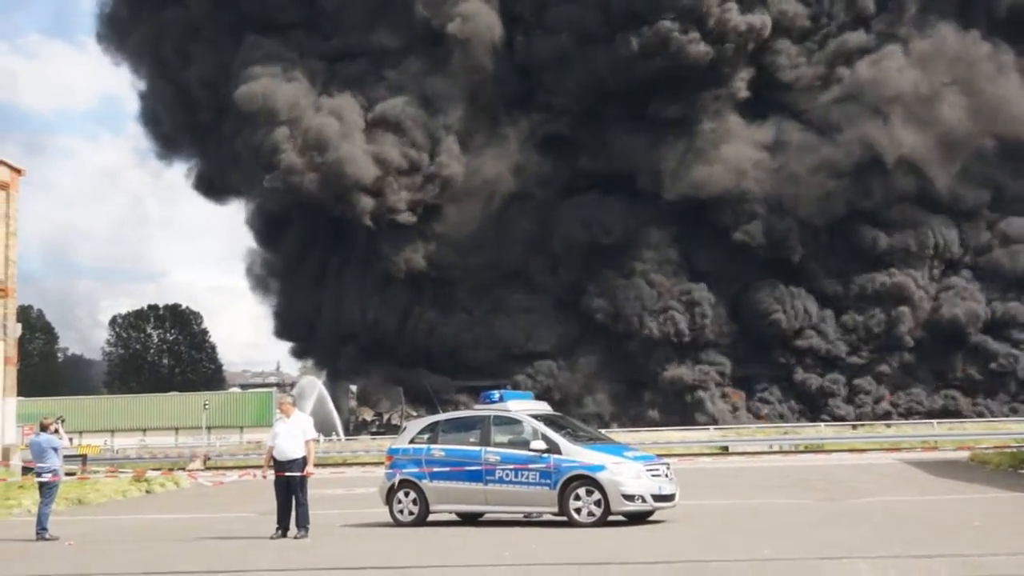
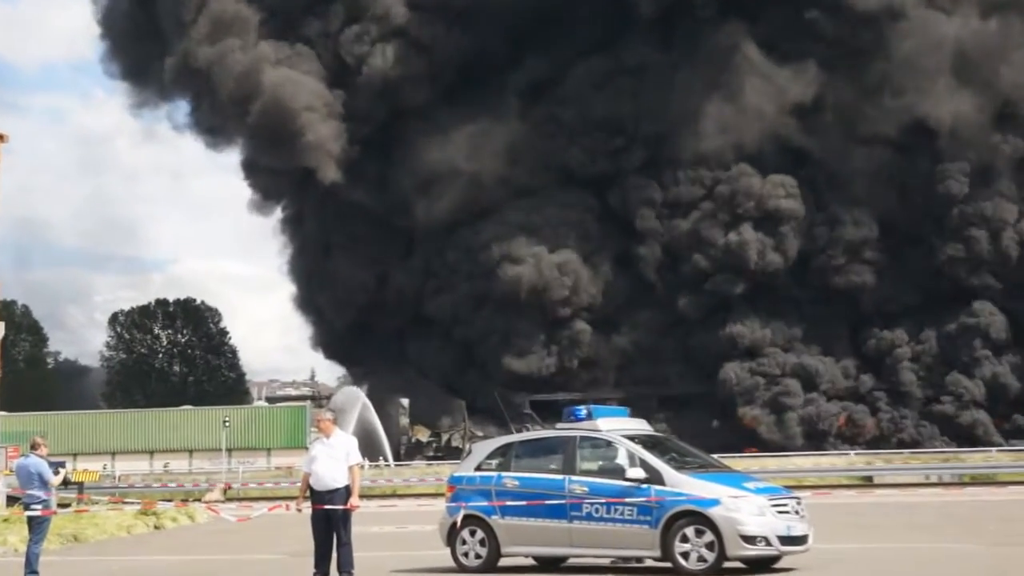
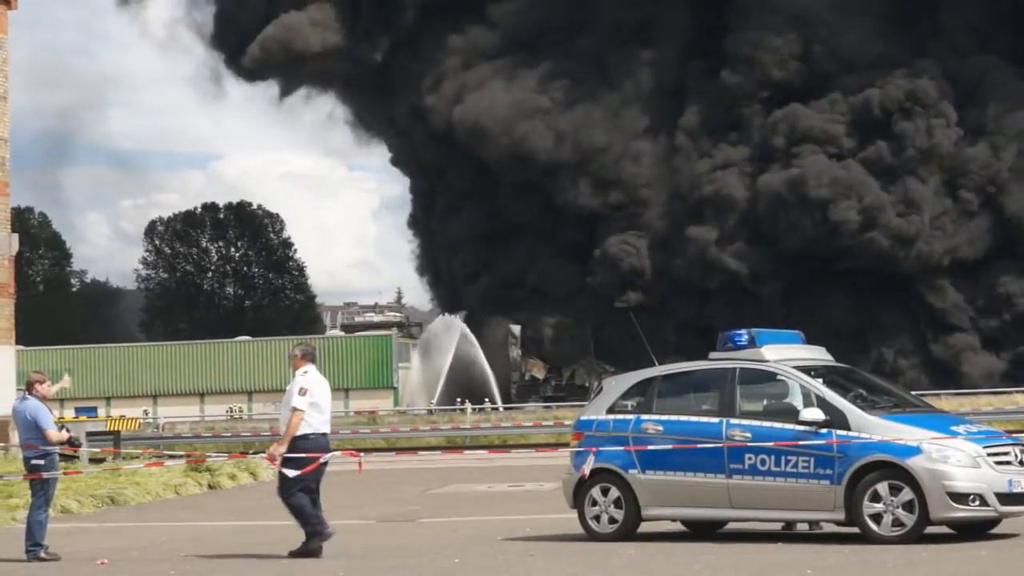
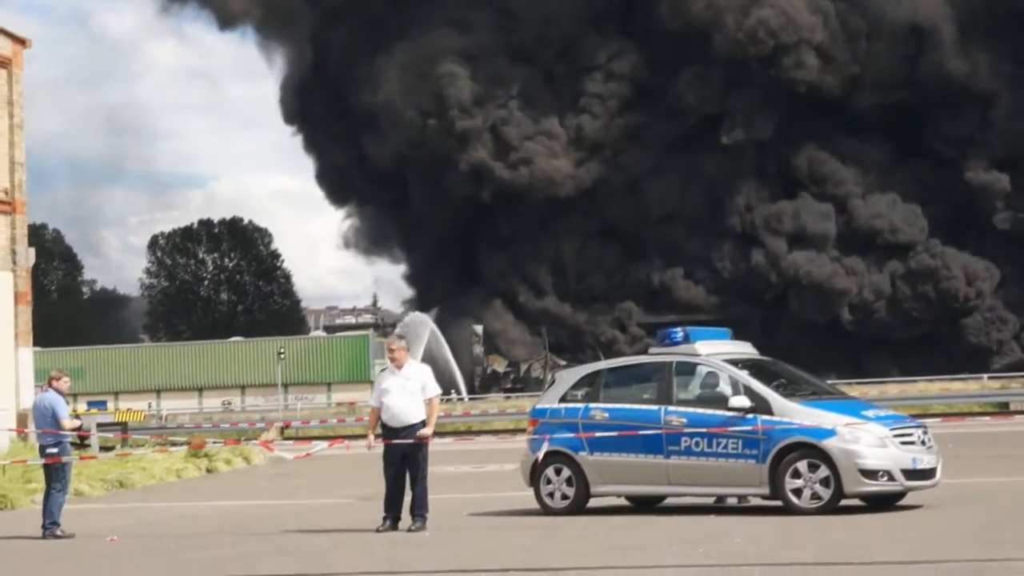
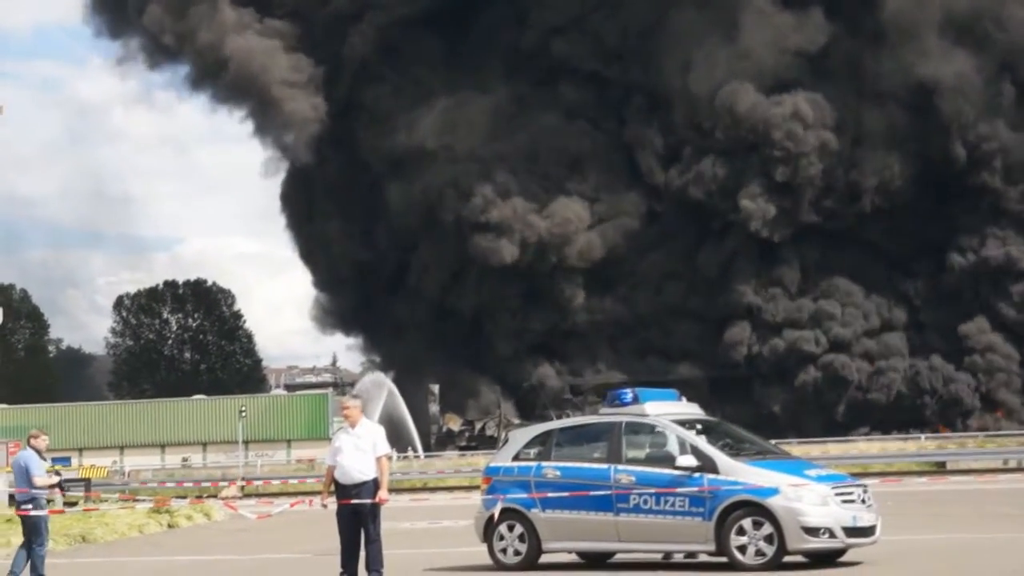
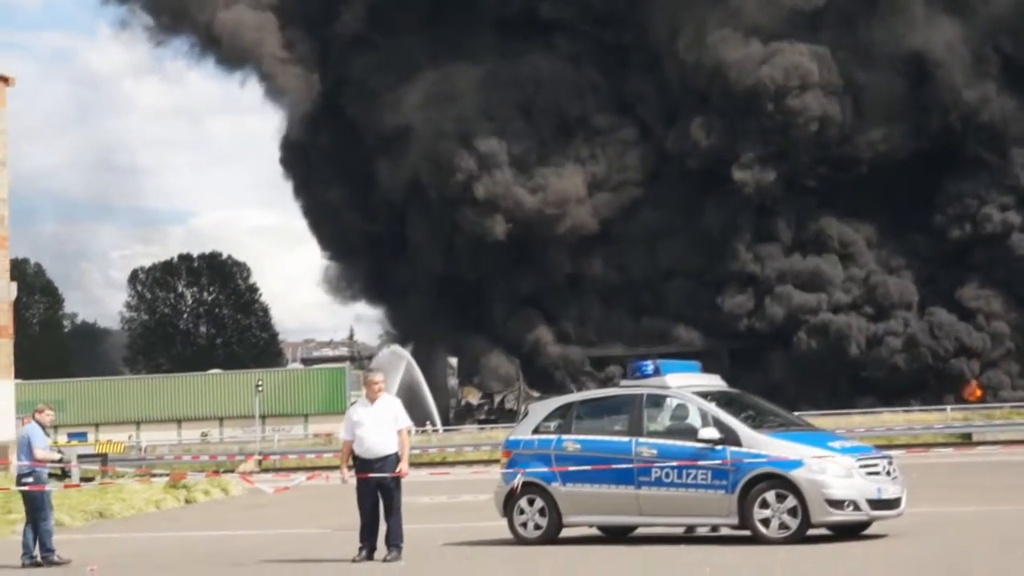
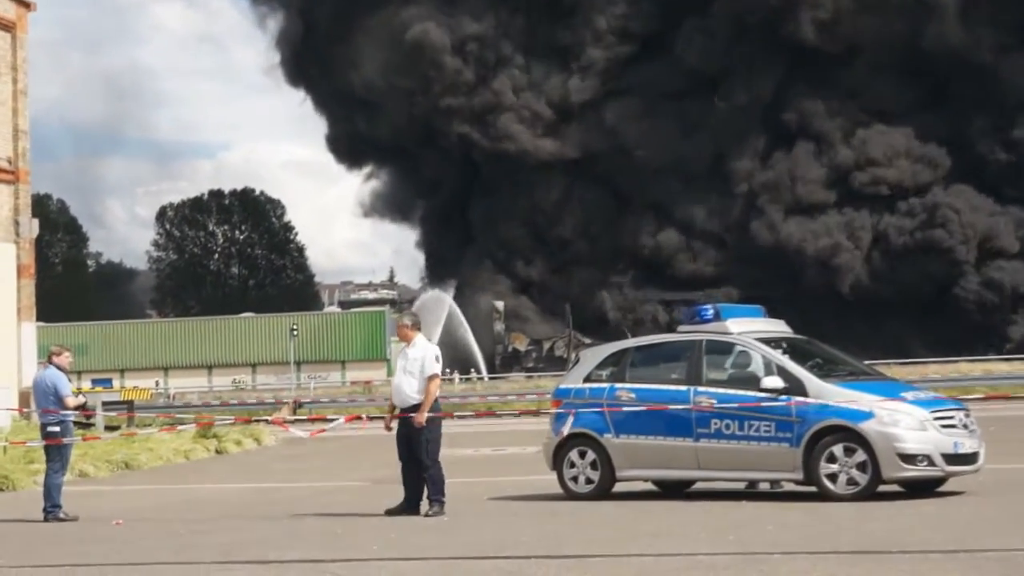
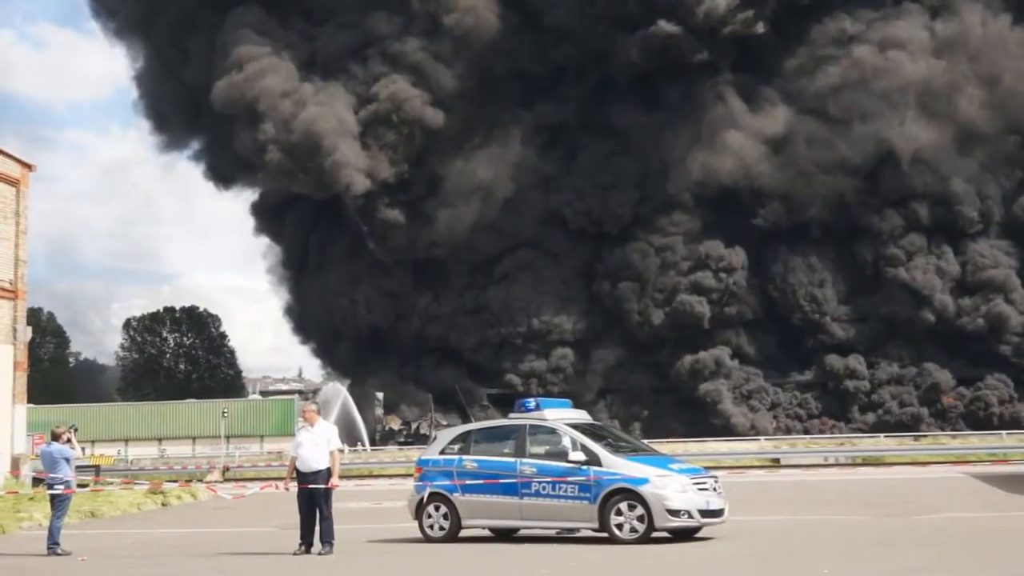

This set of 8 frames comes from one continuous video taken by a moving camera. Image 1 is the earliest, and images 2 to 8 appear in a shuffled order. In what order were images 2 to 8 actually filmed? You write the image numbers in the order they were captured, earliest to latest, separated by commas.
8, 2, 5, 6, 4, 7, 3
